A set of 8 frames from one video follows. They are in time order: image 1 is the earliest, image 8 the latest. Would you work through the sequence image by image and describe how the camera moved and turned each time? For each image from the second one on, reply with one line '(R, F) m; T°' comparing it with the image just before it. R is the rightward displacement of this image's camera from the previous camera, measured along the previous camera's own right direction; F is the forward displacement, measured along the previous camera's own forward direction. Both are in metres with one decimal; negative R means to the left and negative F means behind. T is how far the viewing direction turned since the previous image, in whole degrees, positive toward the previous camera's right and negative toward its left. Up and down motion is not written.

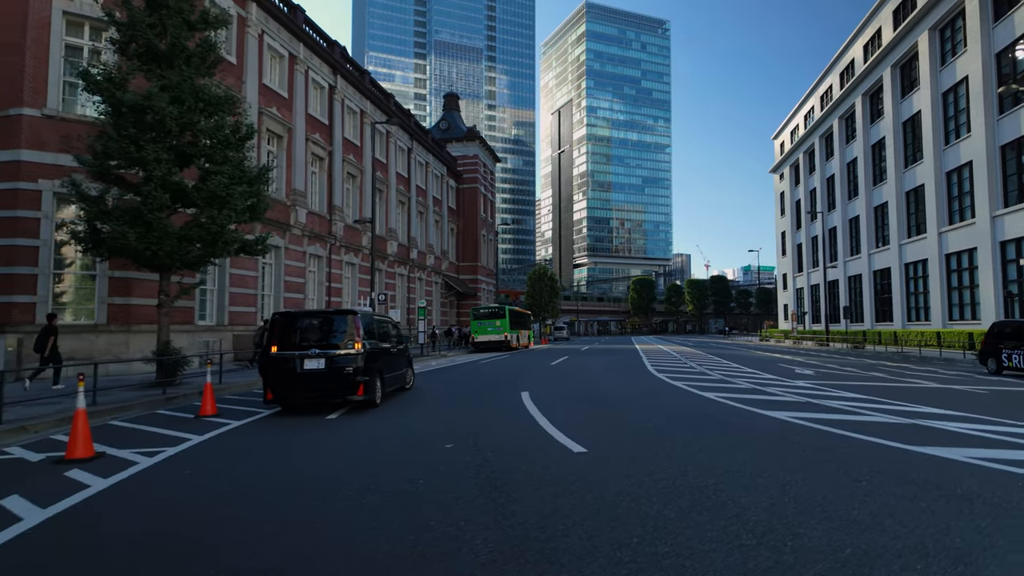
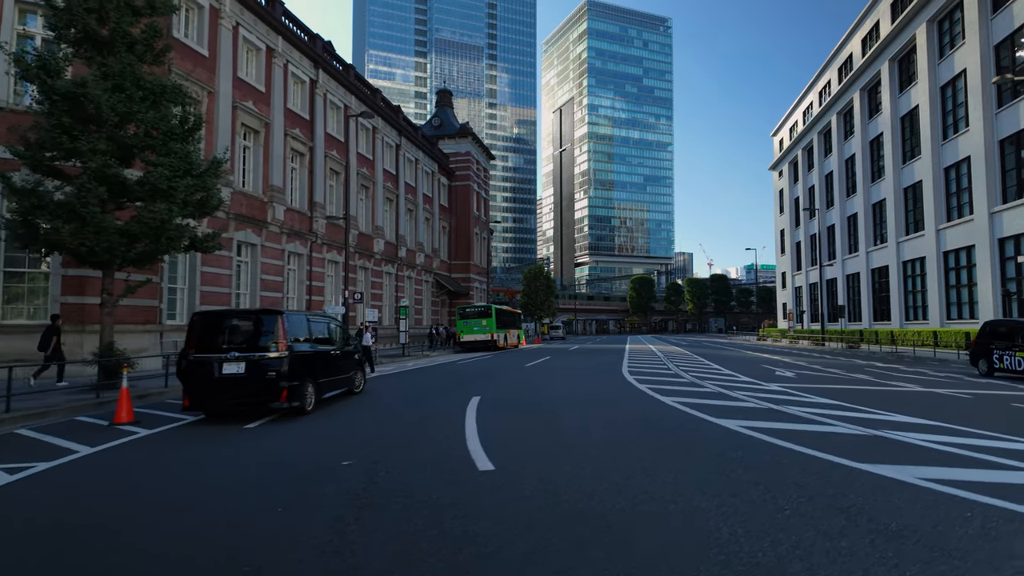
(+0.9, +0.7) m; 0°
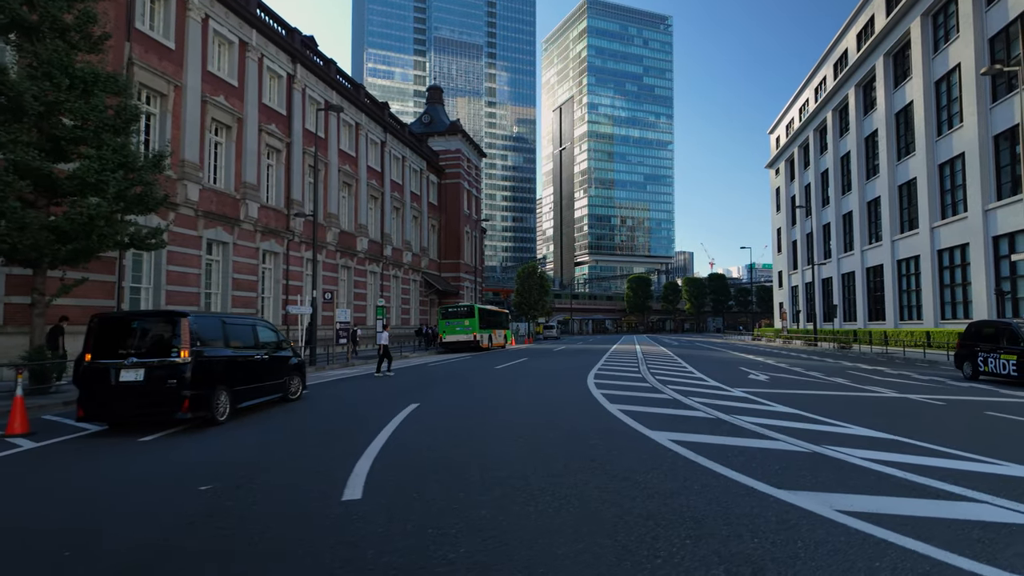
(+1.0, +0.7) m; 0°
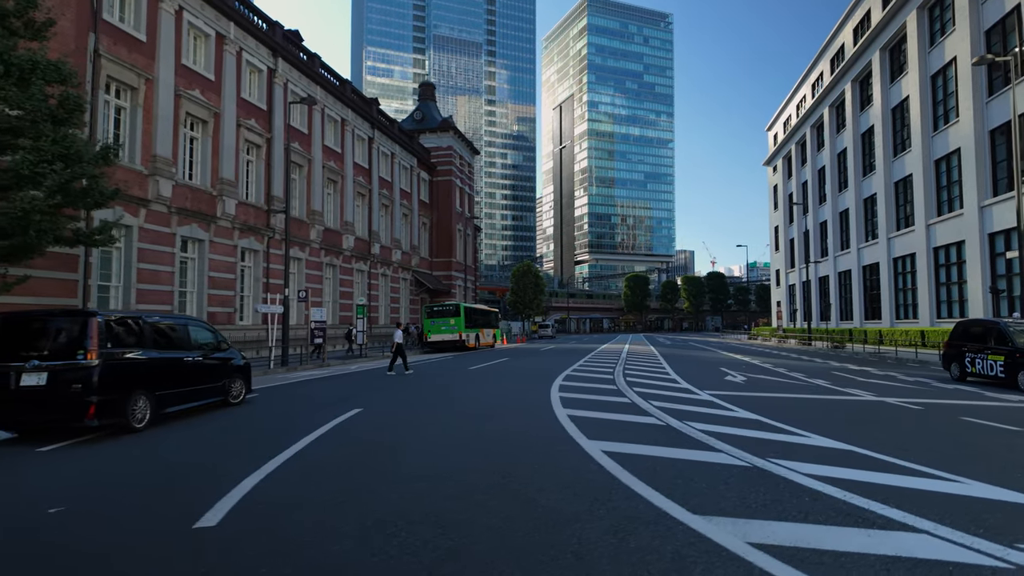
(+0.8, +0.6) m; 0°
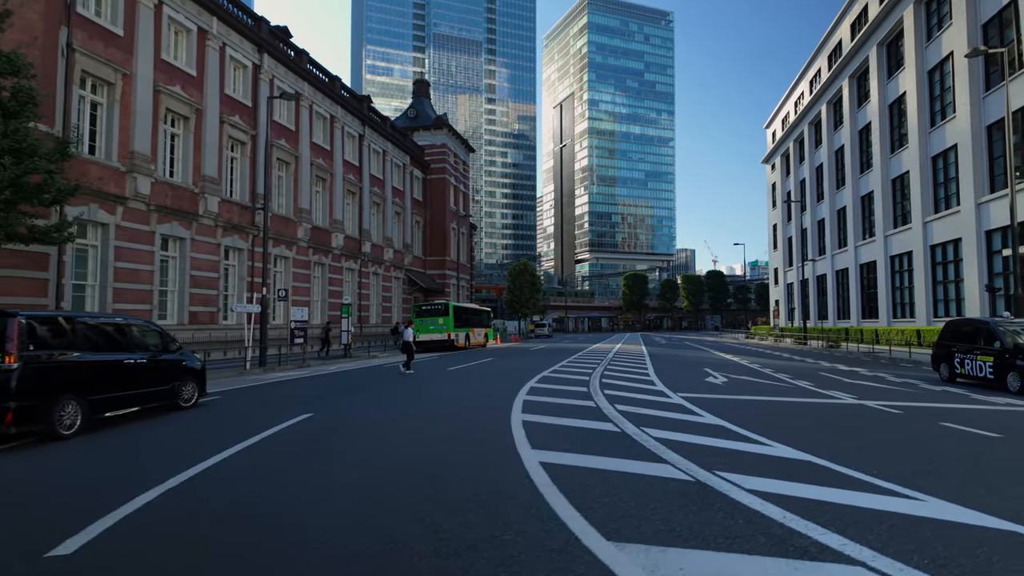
(+0.6, +0.4) m; 0°
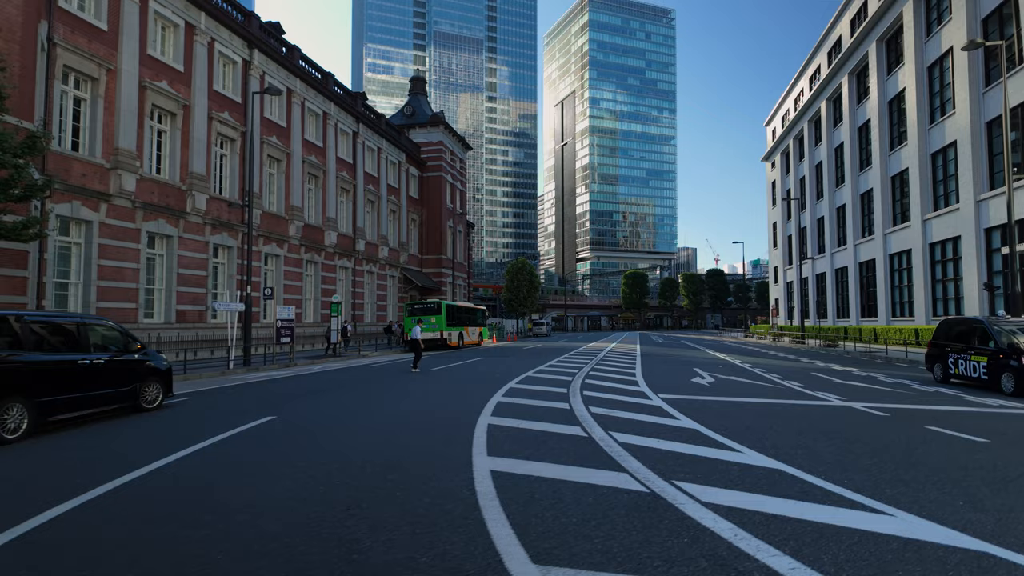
(+0.4, +0.3) m; 0°
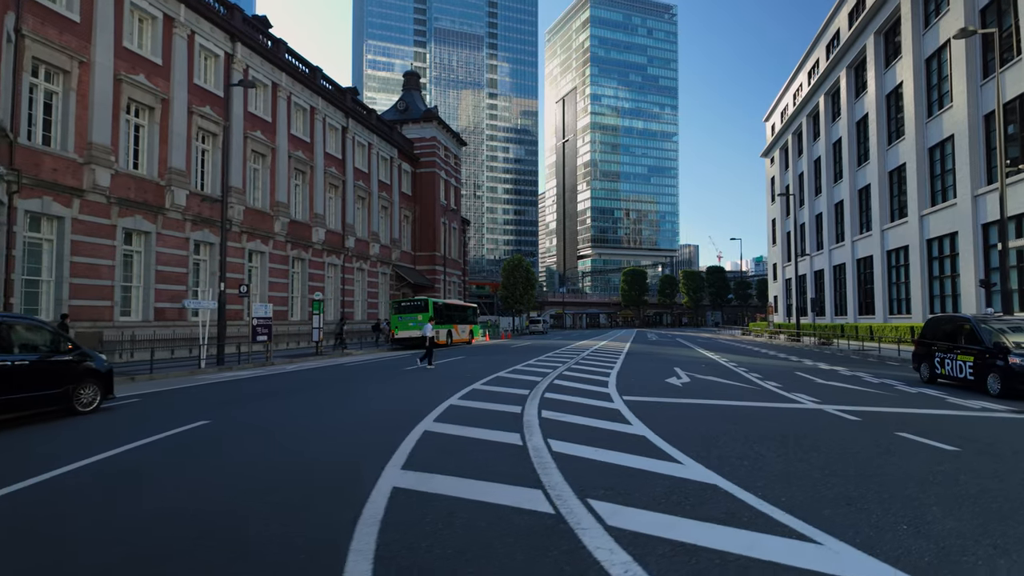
(+0.7, +0.5) m; 0°
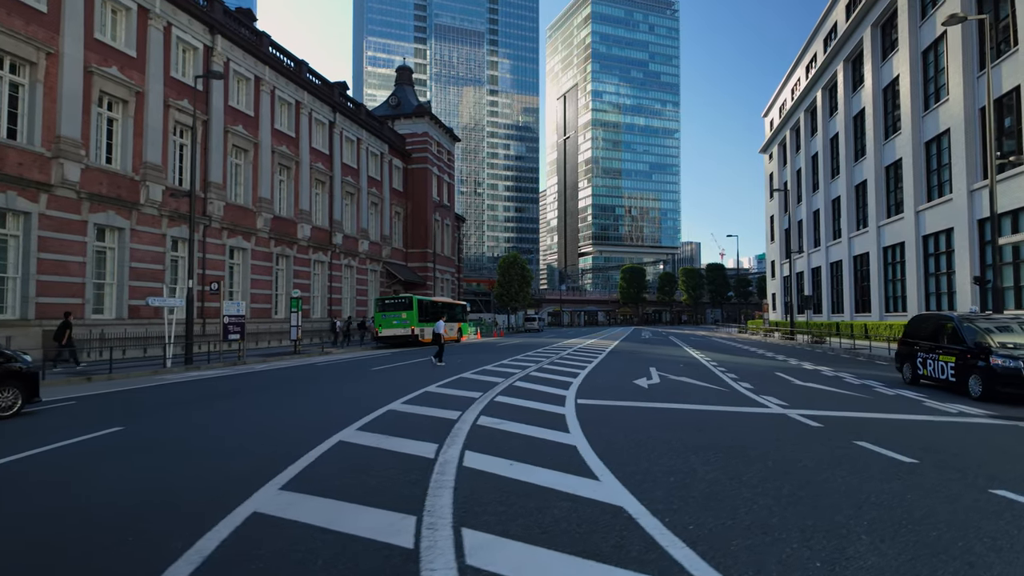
(+0.8, +0.6) m; 0°
